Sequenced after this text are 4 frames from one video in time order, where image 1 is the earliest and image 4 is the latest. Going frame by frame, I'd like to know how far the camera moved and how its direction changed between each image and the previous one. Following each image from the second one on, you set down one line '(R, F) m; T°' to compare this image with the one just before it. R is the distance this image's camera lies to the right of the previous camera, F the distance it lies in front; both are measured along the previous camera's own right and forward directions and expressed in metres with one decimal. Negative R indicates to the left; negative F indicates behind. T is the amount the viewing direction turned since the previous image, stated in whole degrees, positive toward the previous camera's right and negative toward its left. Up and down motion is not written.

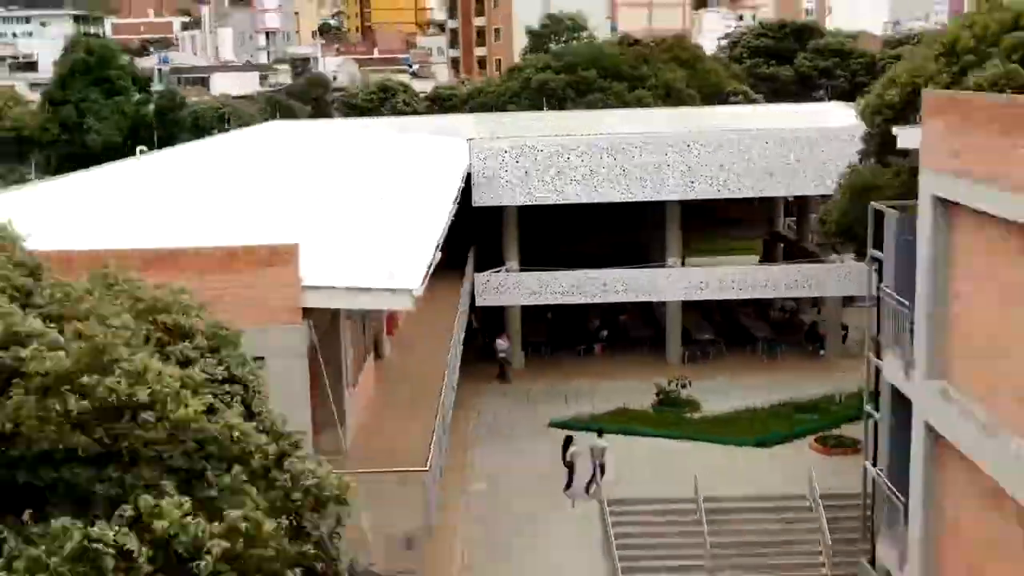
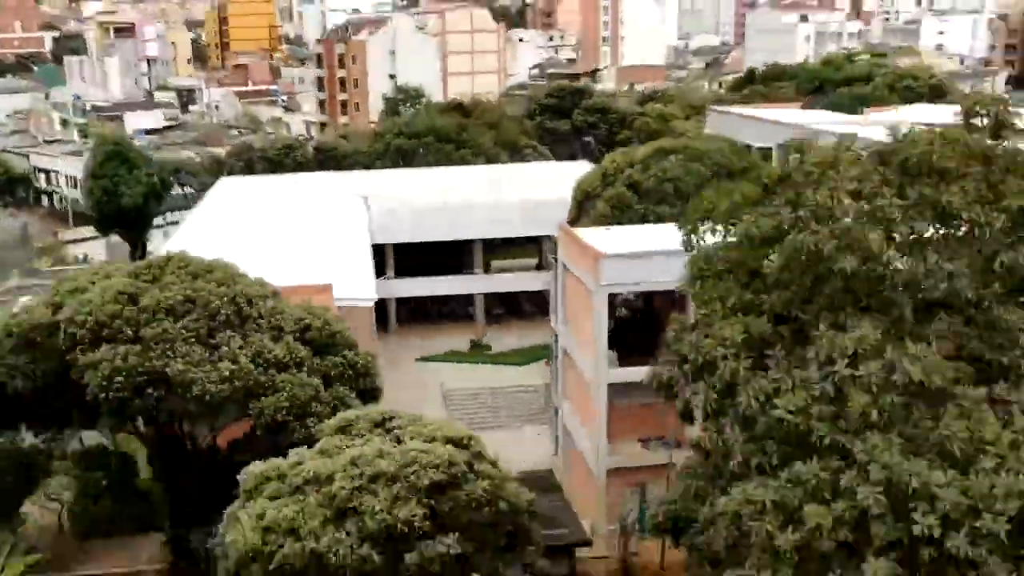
(-0.9, -10.0) m; +9°
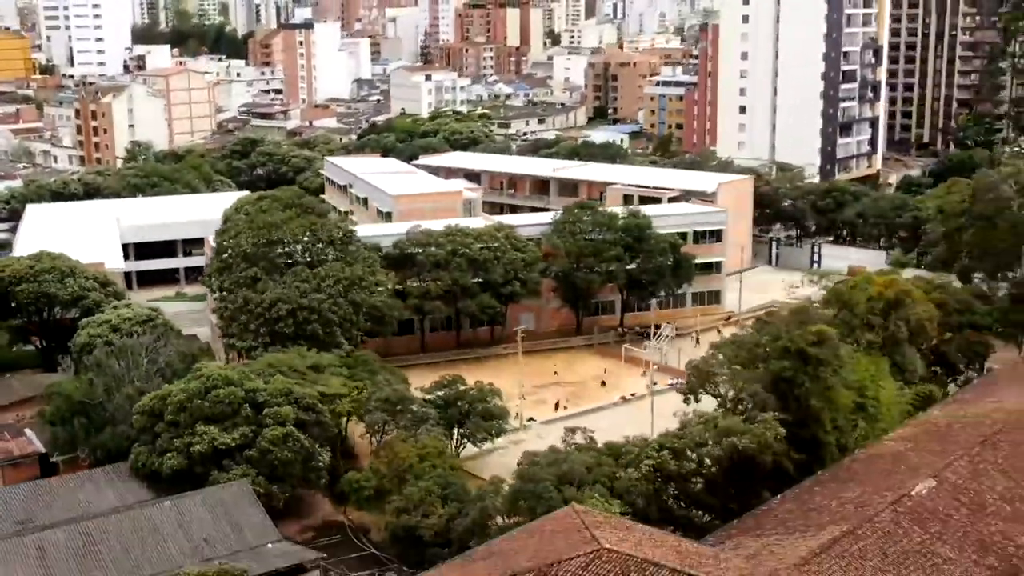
(+2.9, -23.5) m; +12°
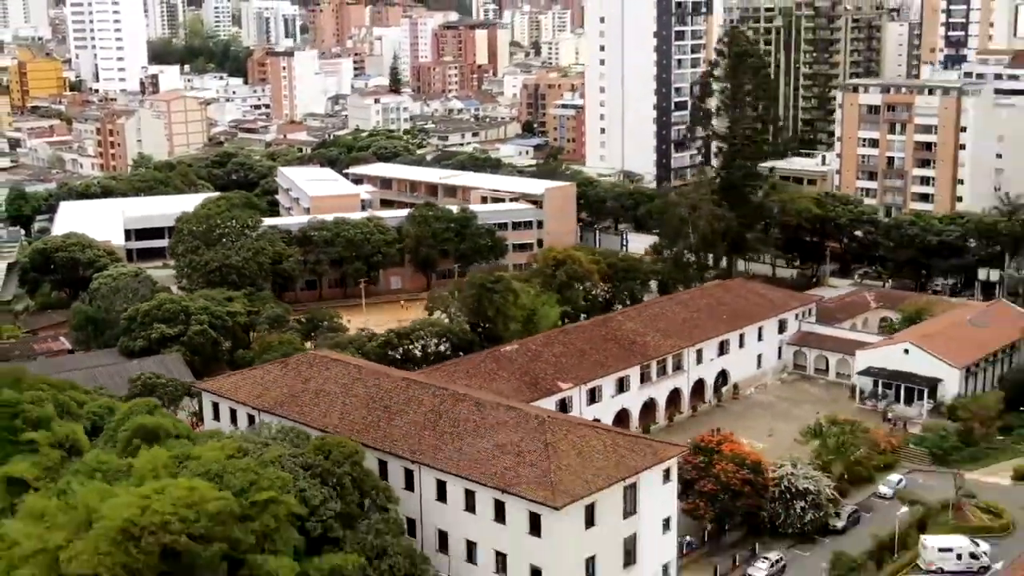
(+8.3, -19.4) m; -1°
